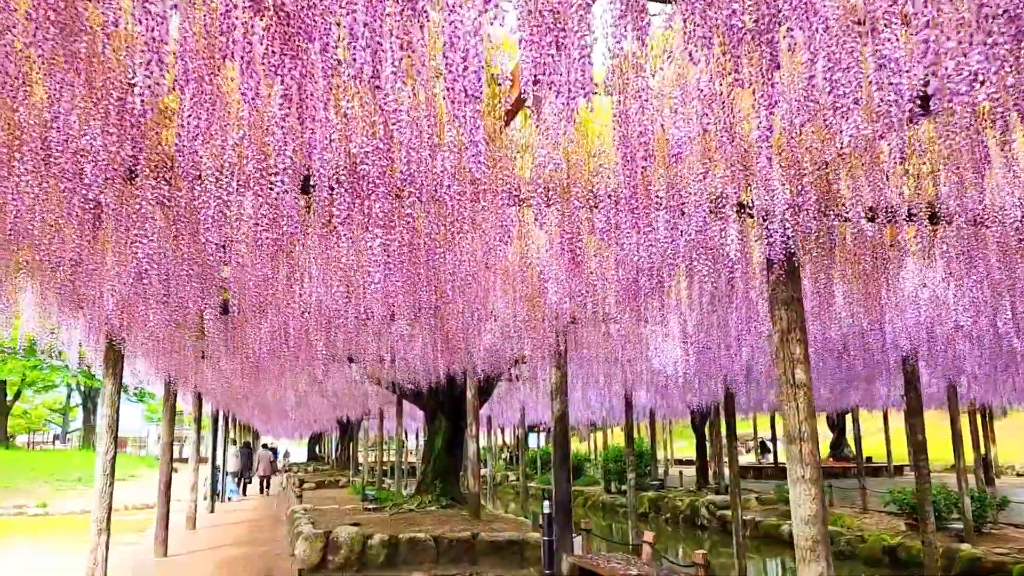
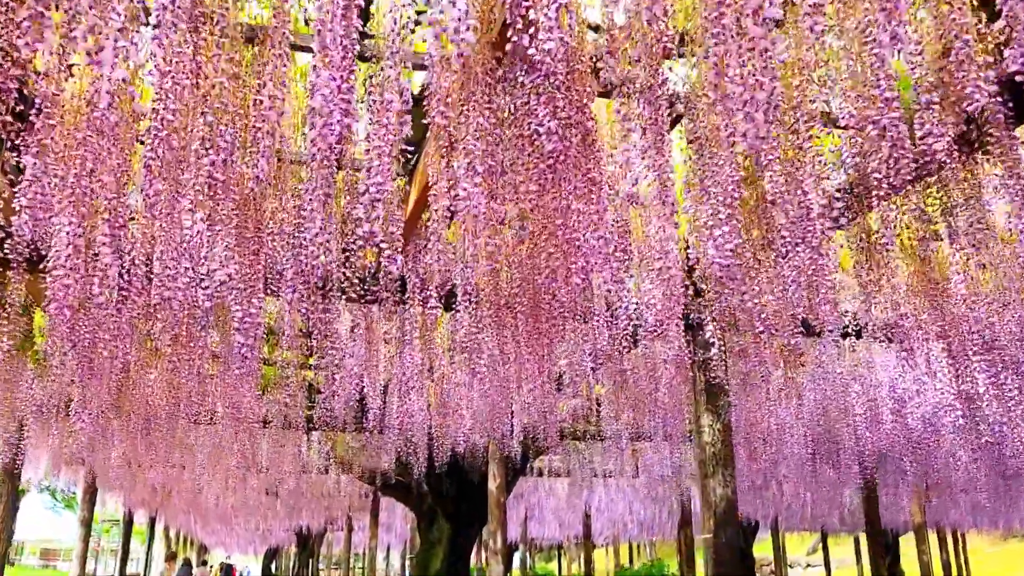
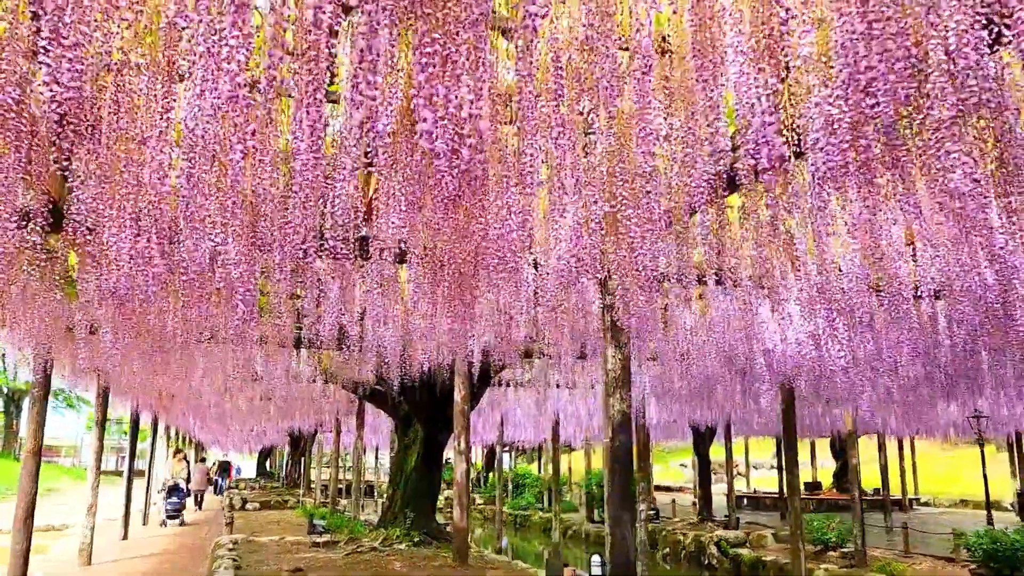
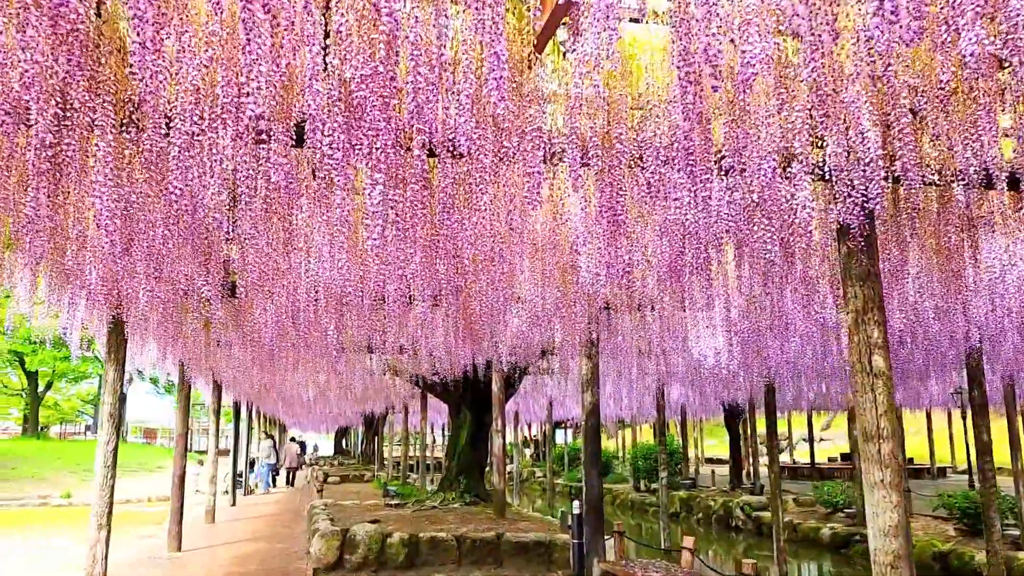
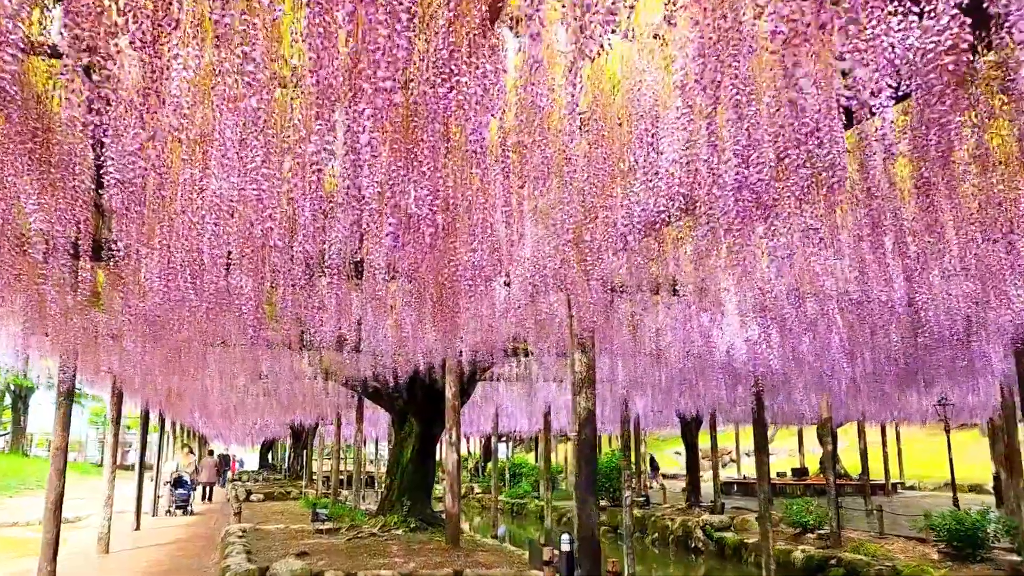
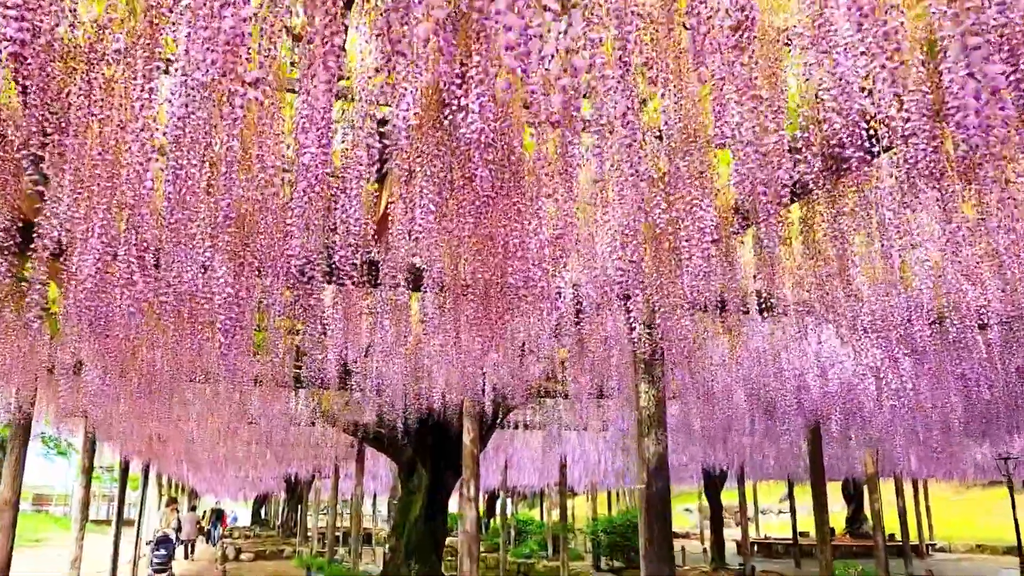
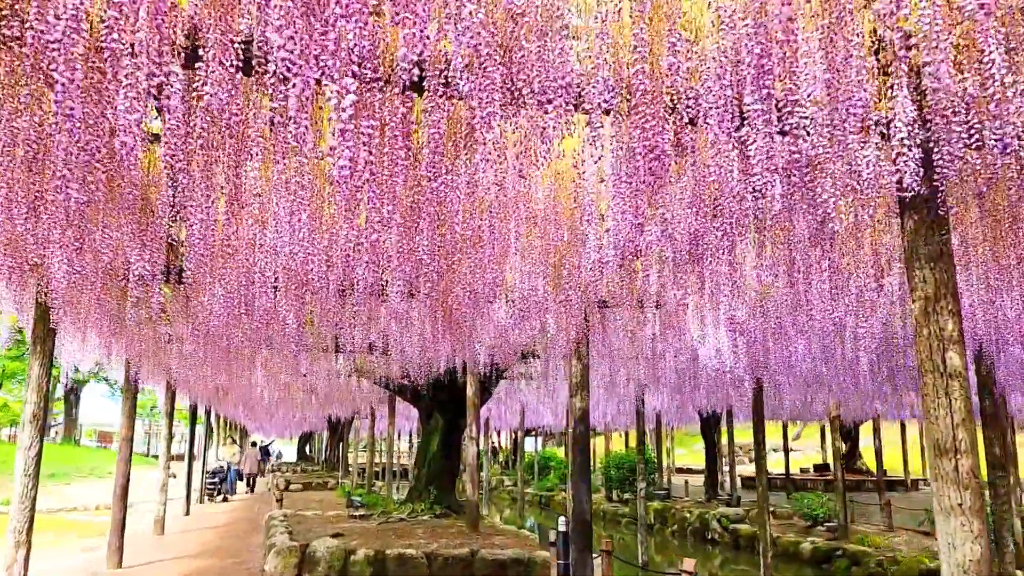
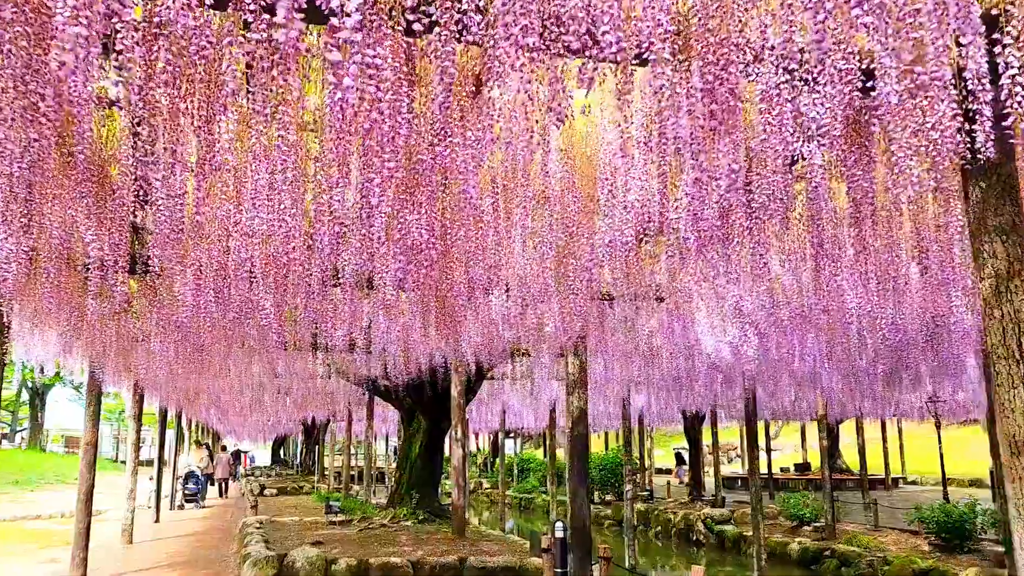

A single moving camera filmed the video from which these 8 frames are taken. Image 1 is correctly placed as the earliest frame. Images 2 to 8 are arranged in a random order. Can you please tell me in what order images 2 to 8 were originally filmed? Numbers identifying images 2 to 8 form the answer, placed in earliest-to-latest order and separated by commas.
4, 7, 8, 5, 3, 6, 2
